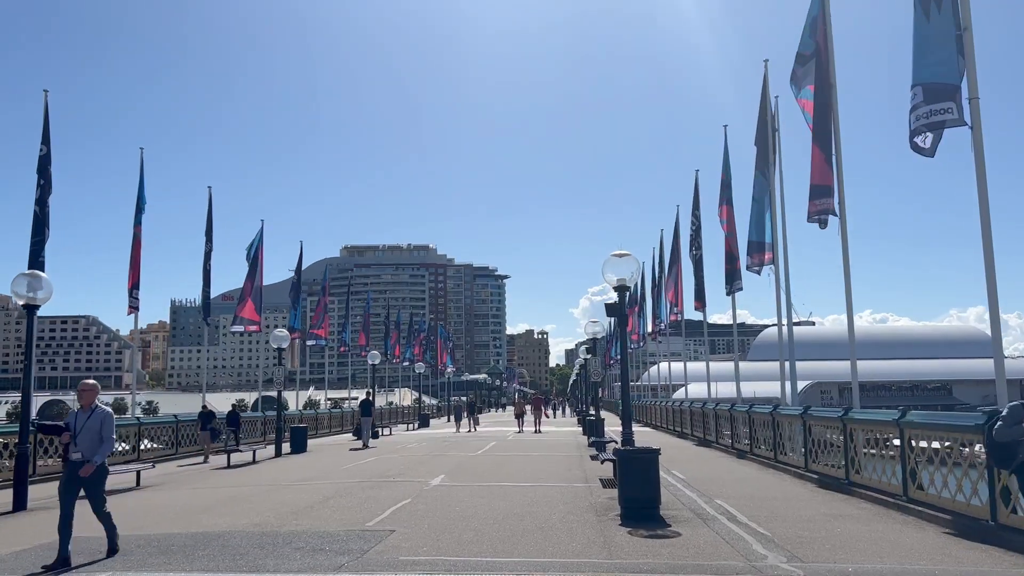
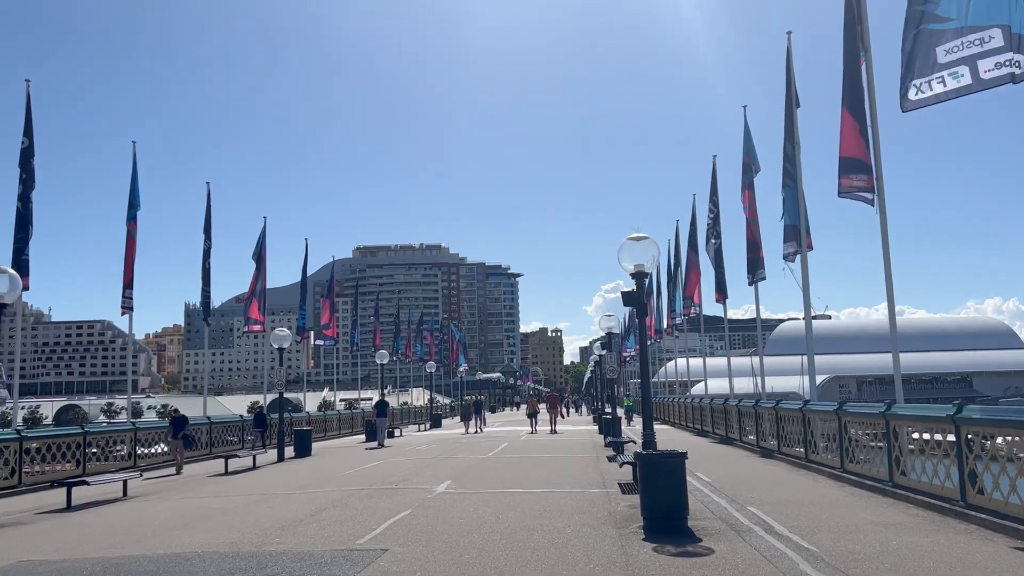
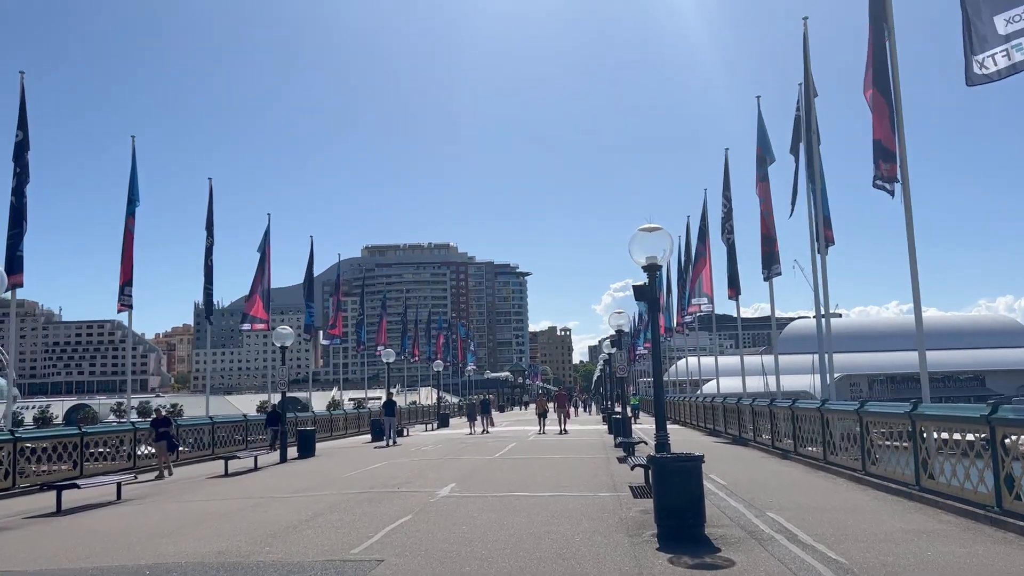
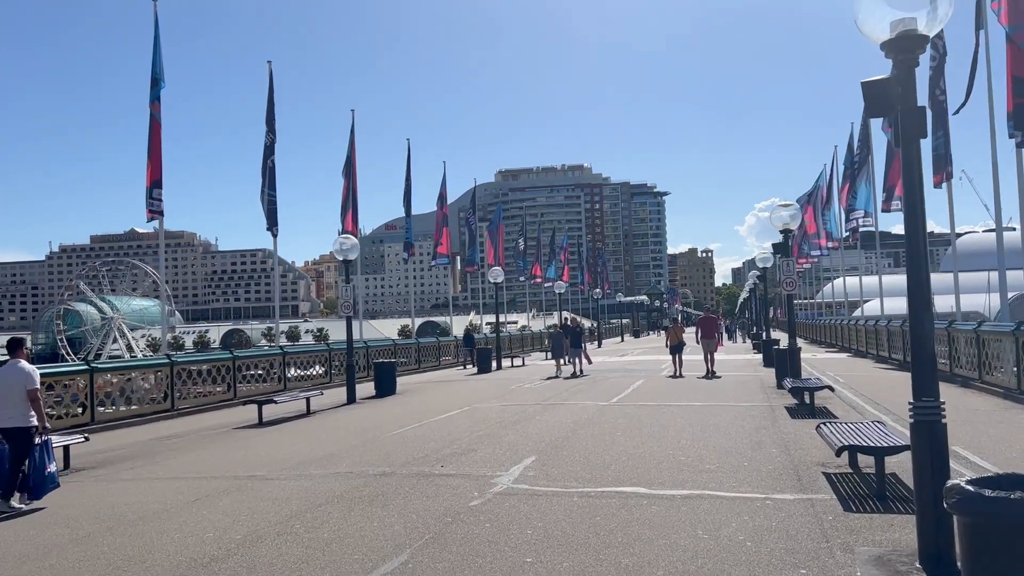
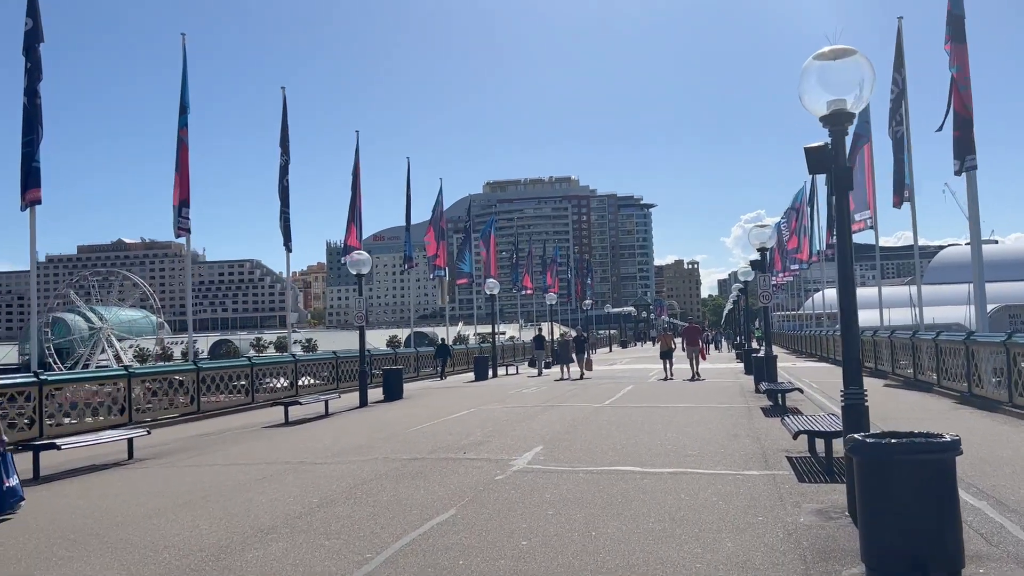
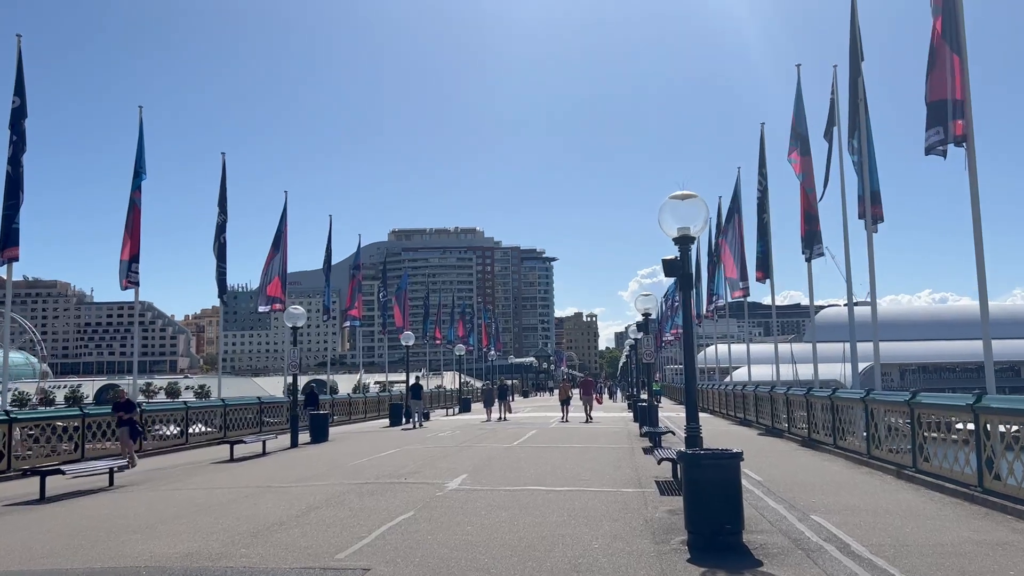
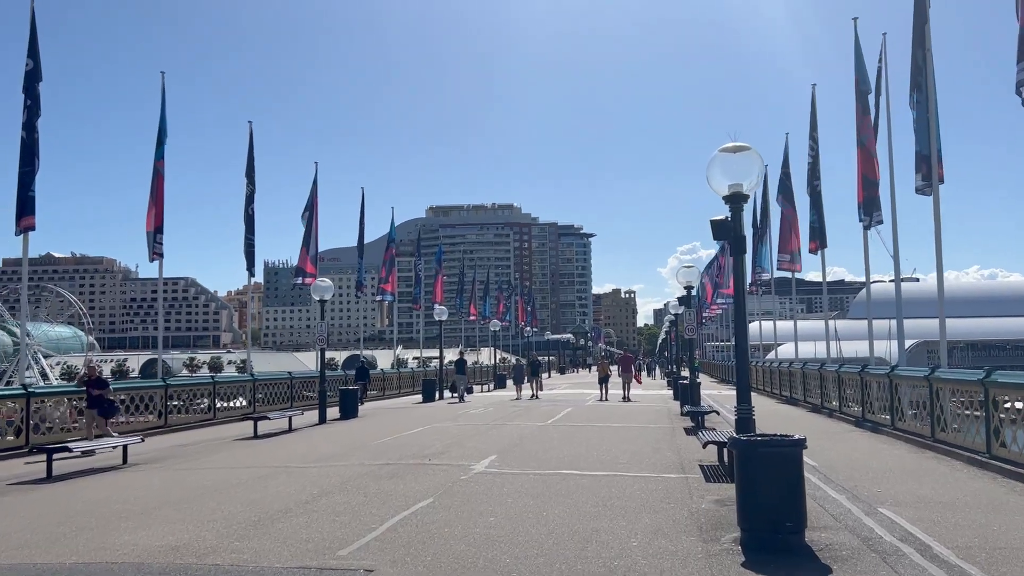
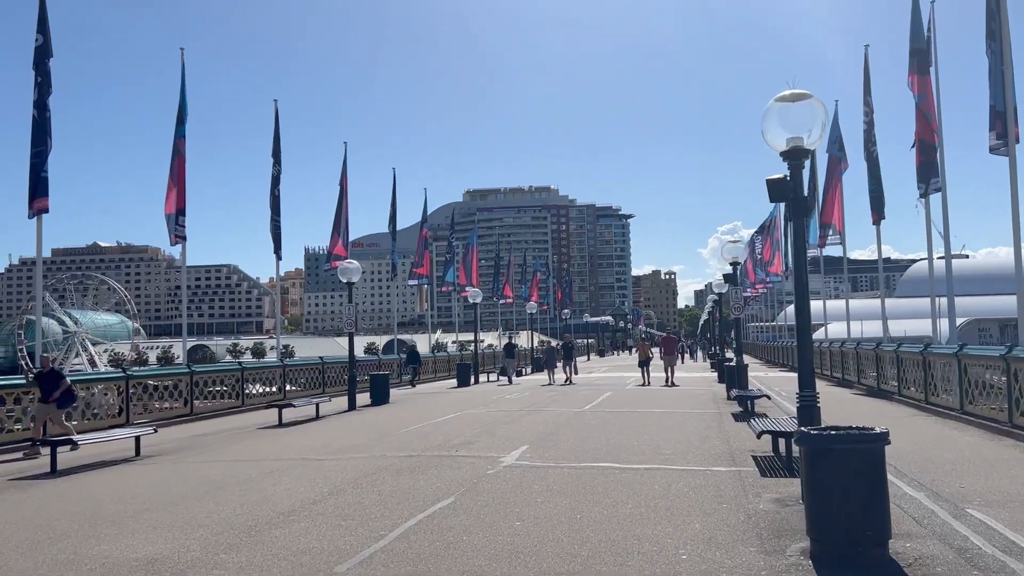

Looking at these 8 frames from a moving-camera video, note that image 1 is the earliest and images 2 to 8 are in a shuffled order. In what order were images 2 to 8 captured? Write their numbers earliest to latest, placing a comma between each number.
2, 3, 6, 7, 8, 5, 4
